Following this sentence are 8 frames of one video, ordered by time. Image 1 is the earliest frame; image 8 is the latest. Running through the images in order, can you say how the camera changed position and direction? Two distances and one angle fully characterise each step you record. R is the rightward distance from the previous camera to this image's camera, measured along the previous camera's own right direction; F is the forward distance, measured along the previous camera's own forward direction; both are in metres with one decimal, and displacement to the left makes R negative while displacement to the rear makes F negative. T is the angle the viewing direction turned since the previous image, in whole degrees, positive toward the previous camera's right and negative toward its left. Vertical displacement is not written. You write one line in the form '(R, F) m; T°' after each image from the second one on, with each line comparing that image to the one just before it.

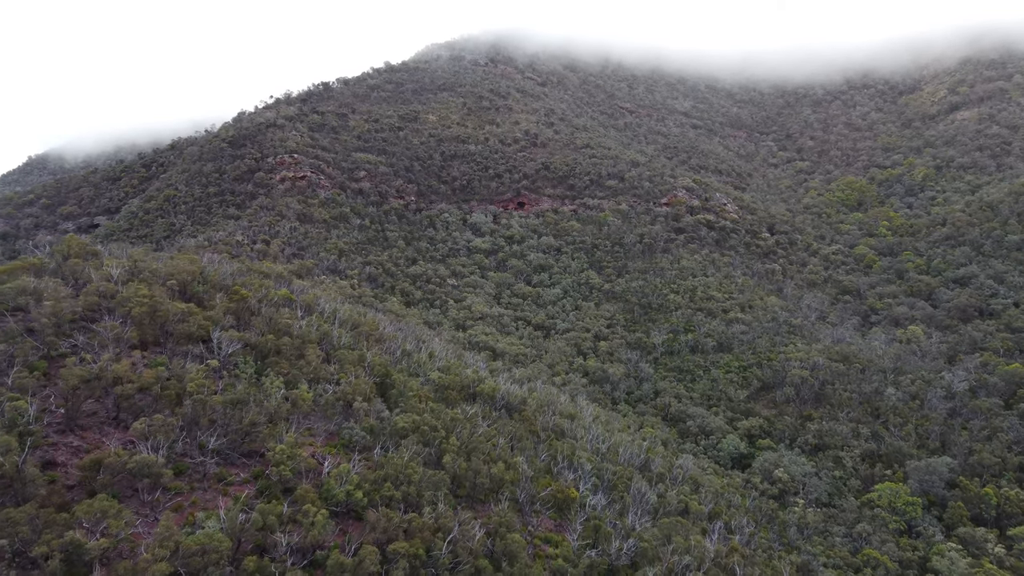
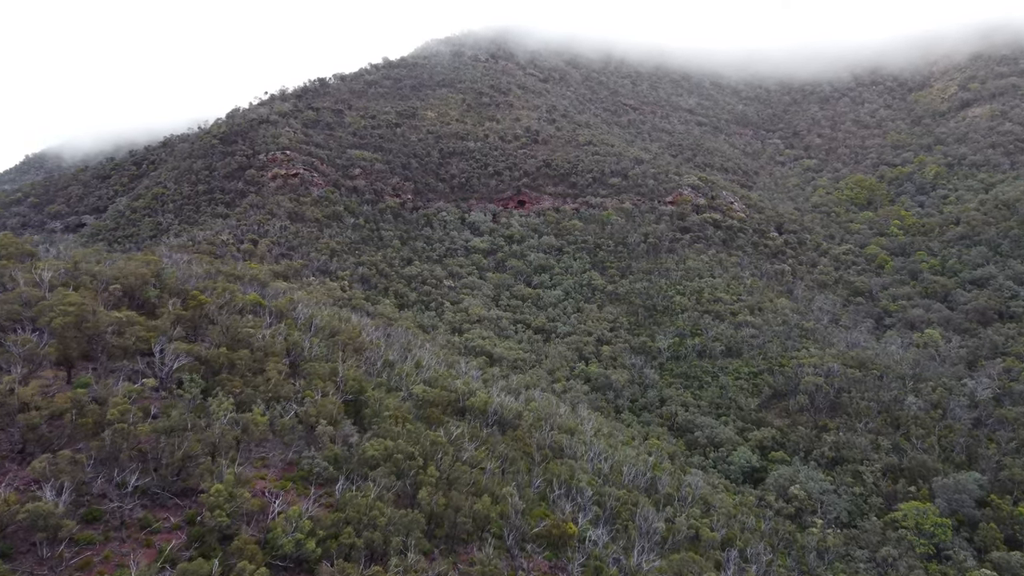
(+0.2, +1.2) m; 0°
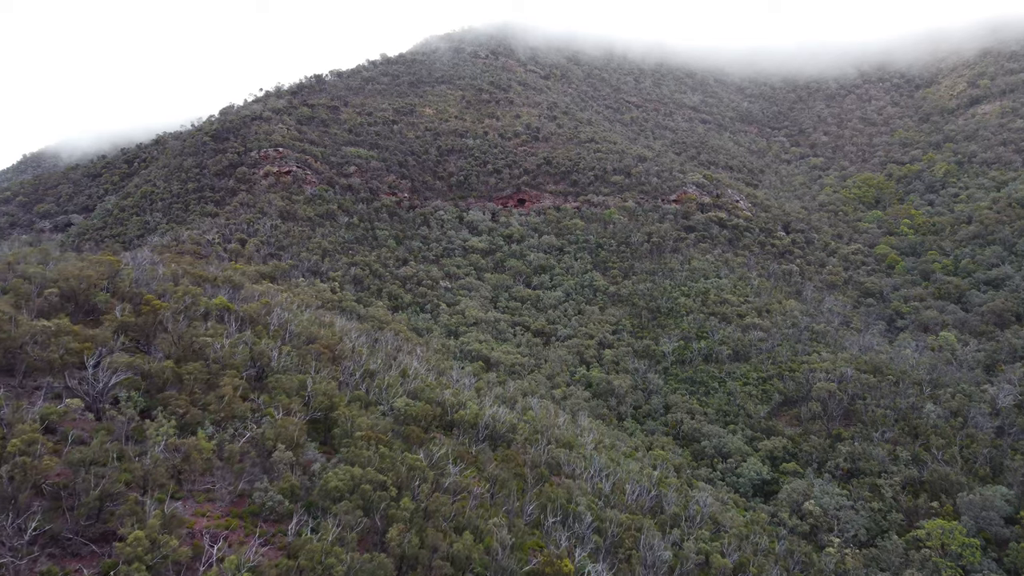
(+0.2, +1.0) m; 0°
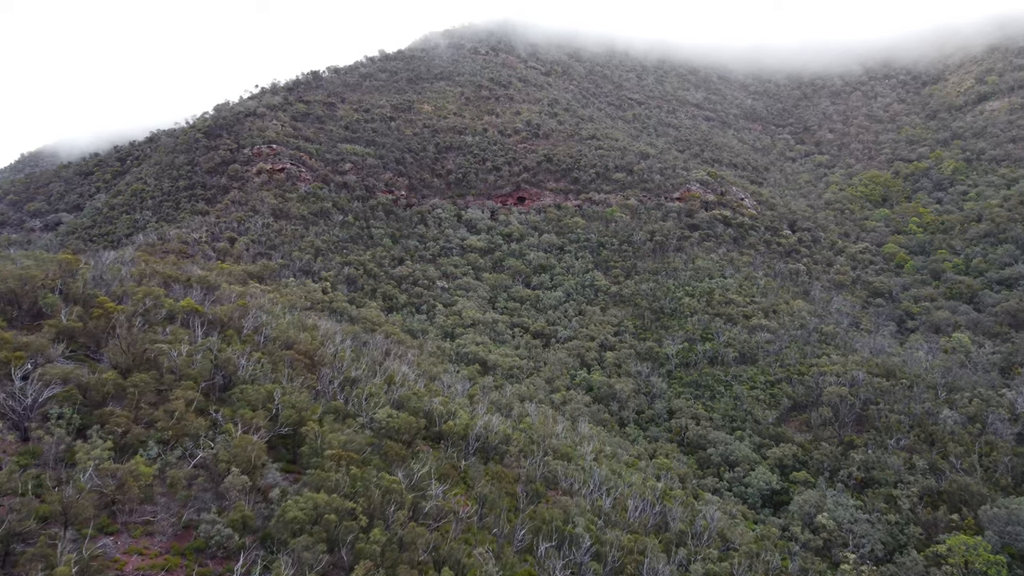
(+0.2, +0.9) m; 0°
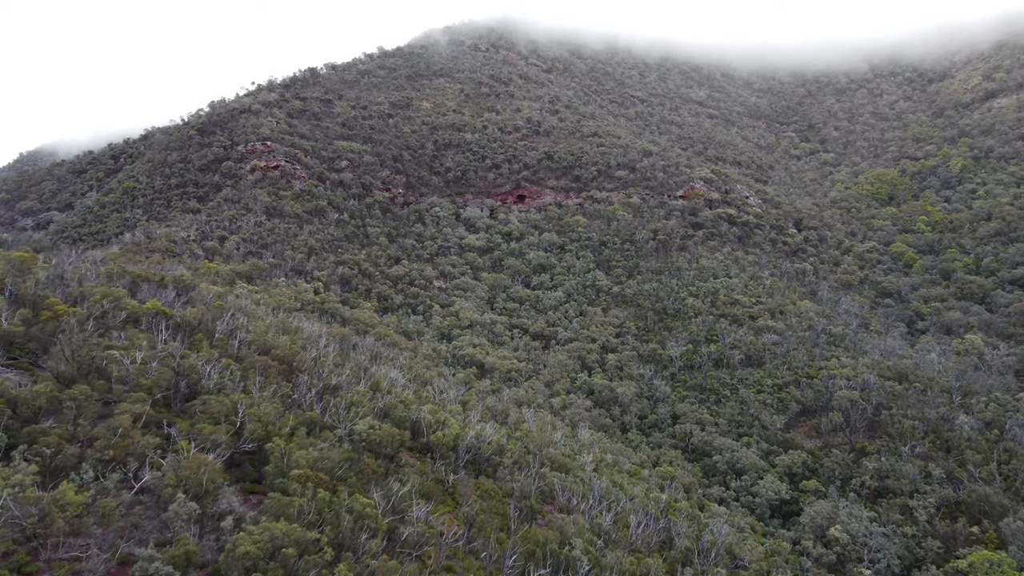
(+0.2, +0.8) m; 0°
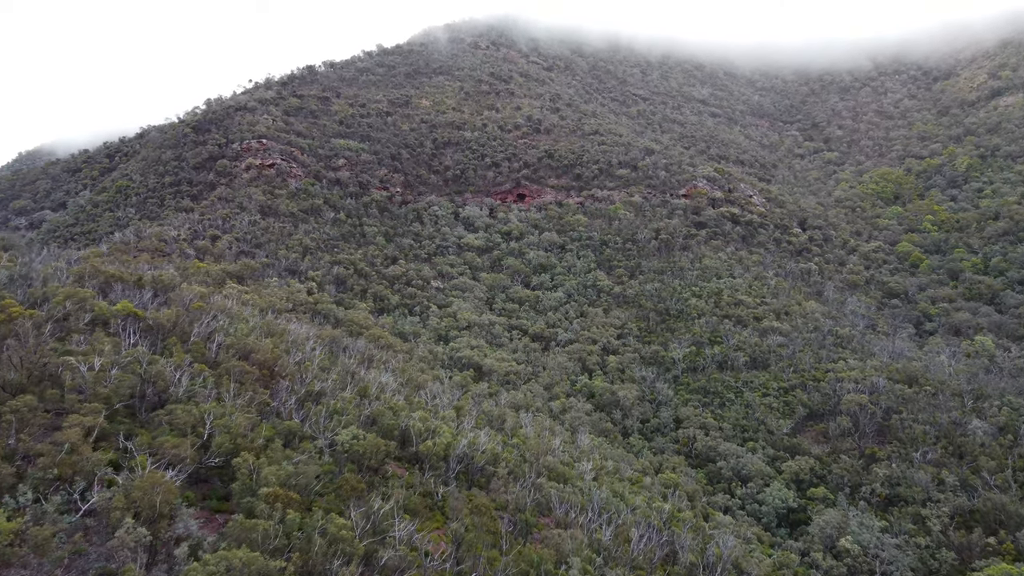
(+0.1, +0.6) m; 0°
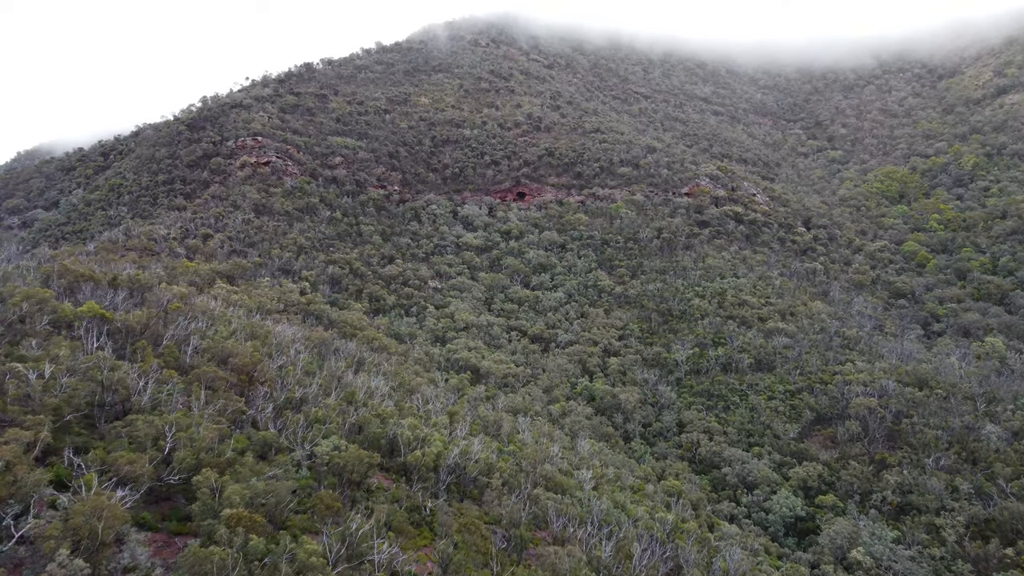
(+0.1, +0.6) m; 0°
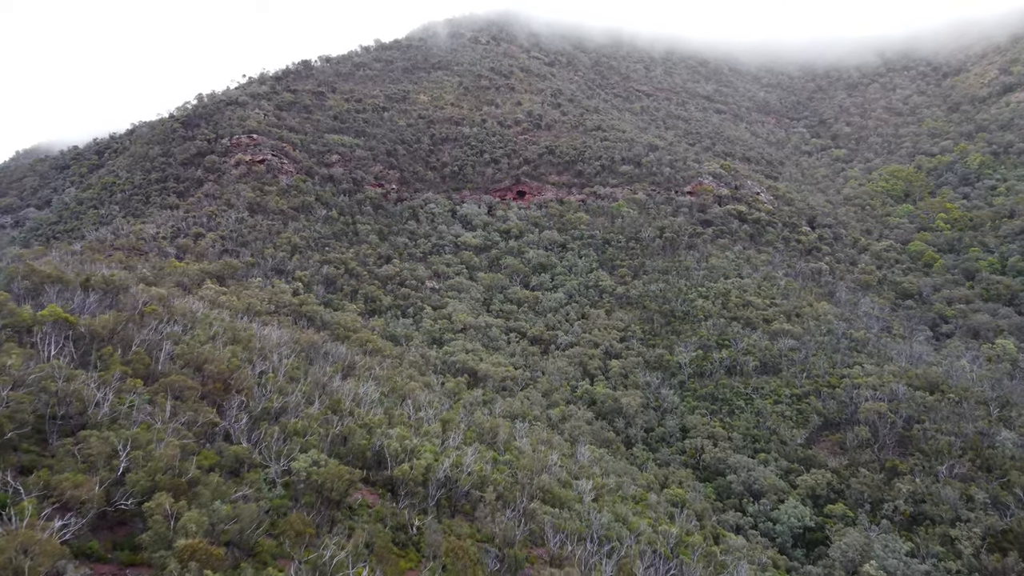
(+0.1, +0.6) m; 0°
